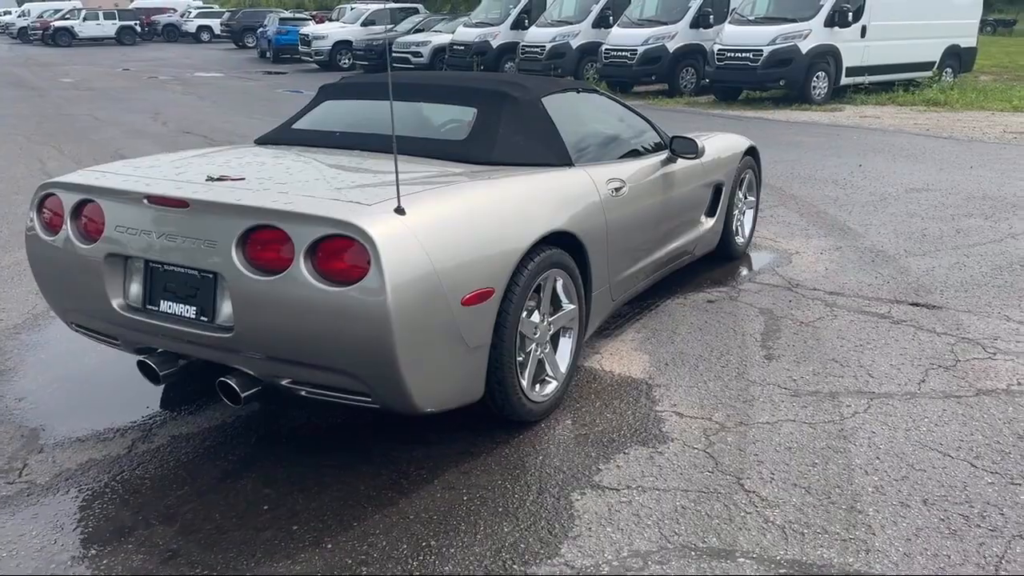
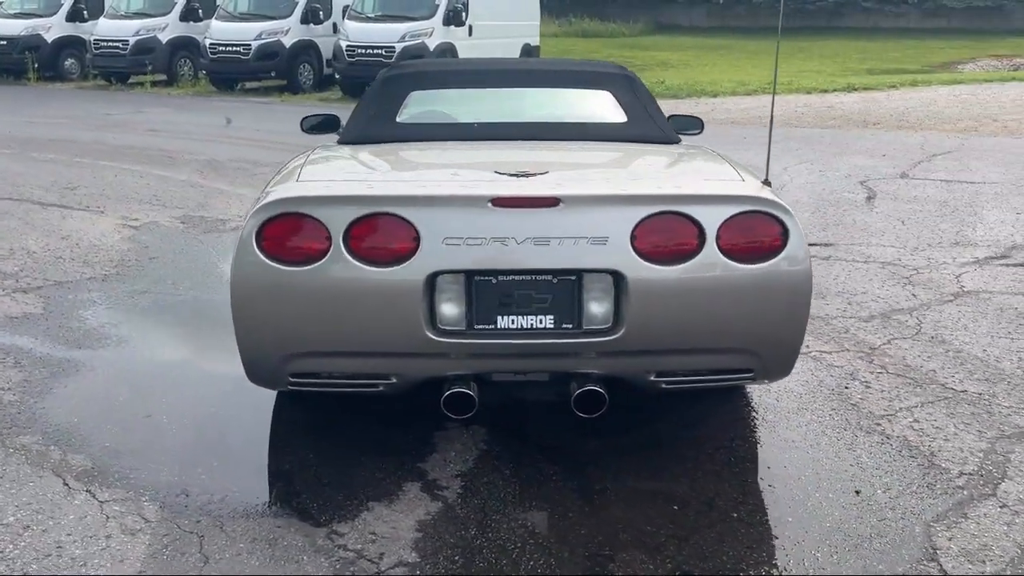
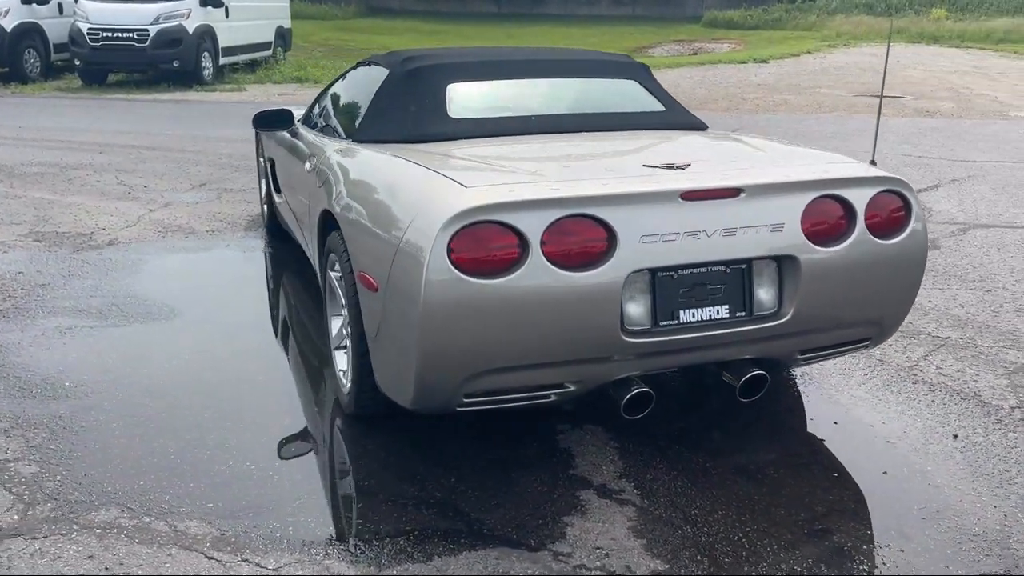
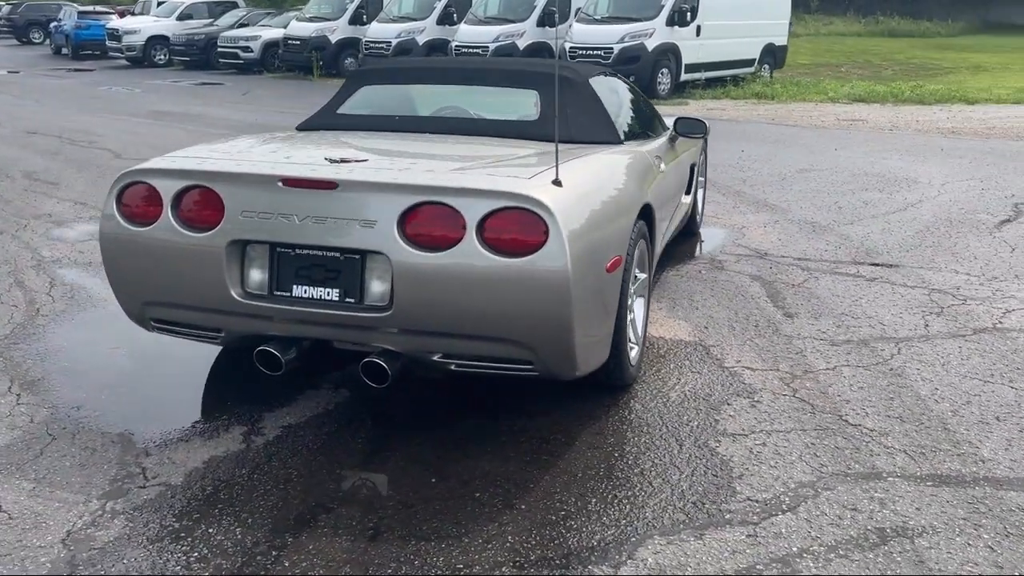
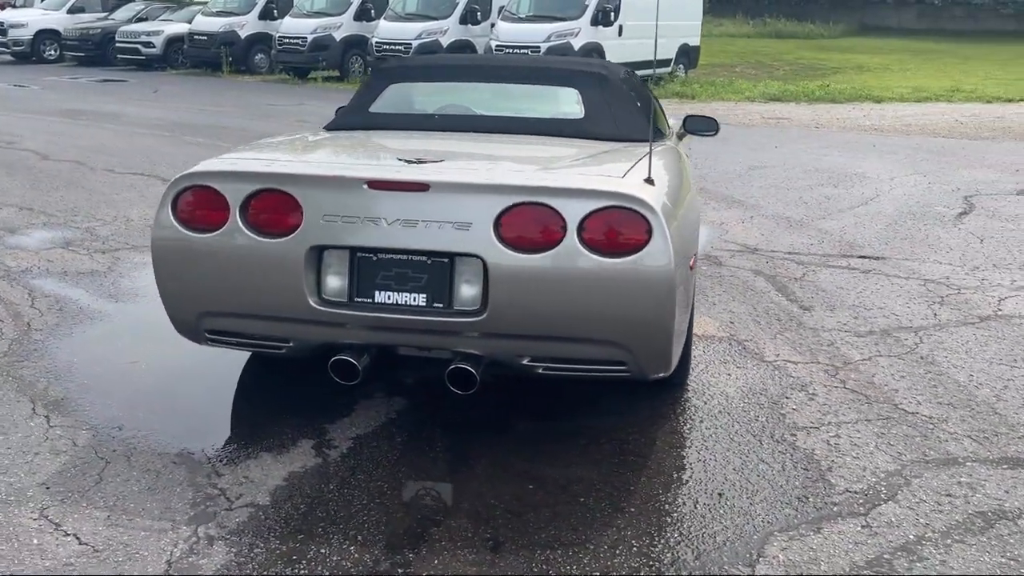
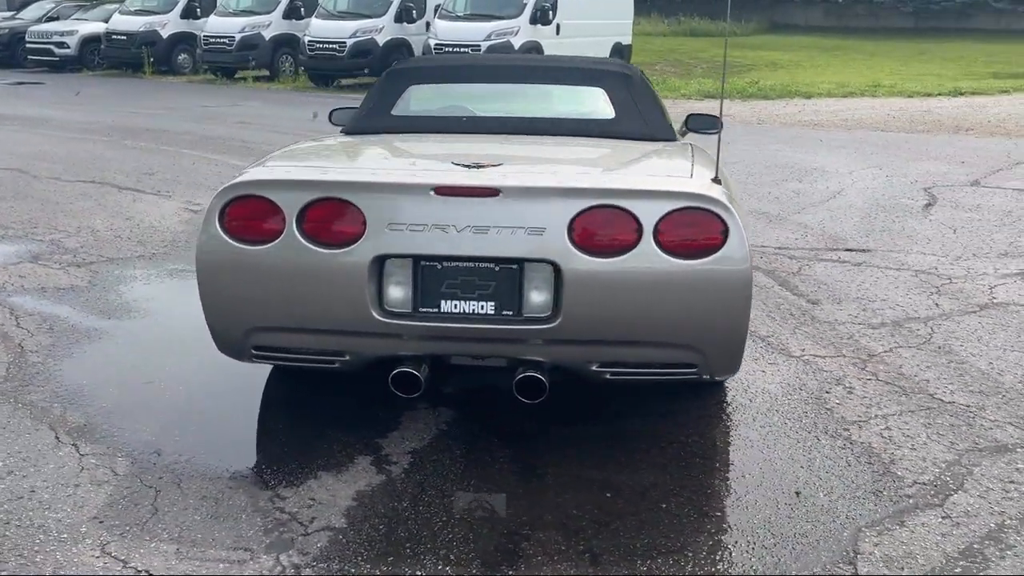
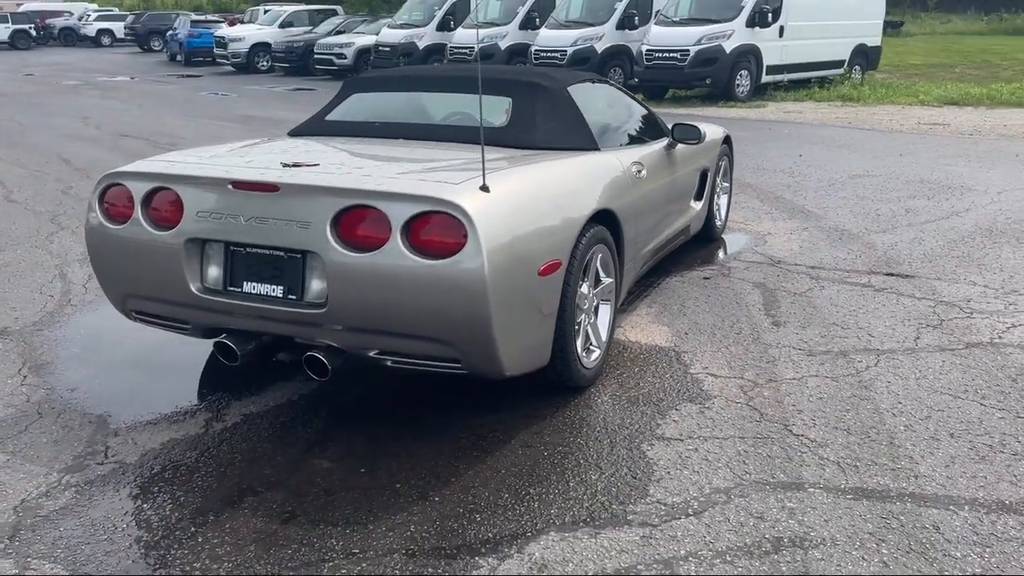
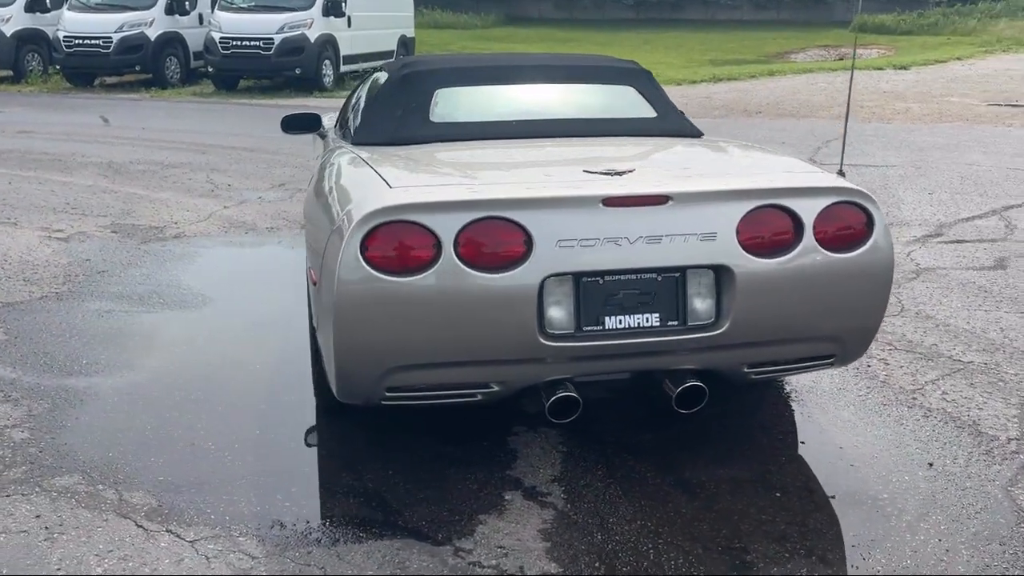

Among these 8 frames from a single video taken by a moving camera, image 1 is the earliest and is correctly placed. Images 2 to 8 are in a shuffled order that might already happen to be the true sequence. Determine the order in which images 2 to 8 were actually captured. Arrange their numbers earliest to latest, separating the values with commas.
7, 4, 5, 6, 2, 8, 3
